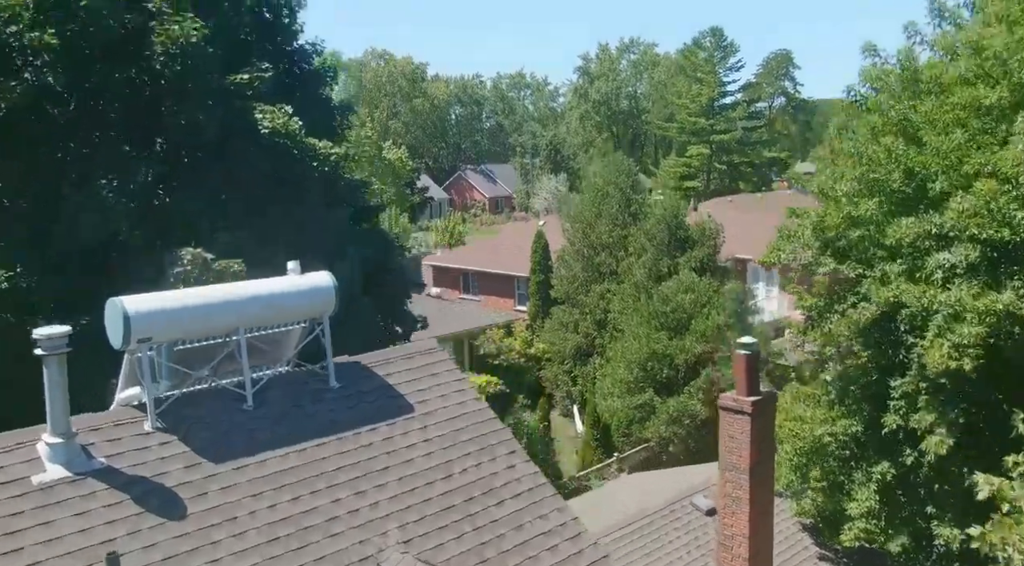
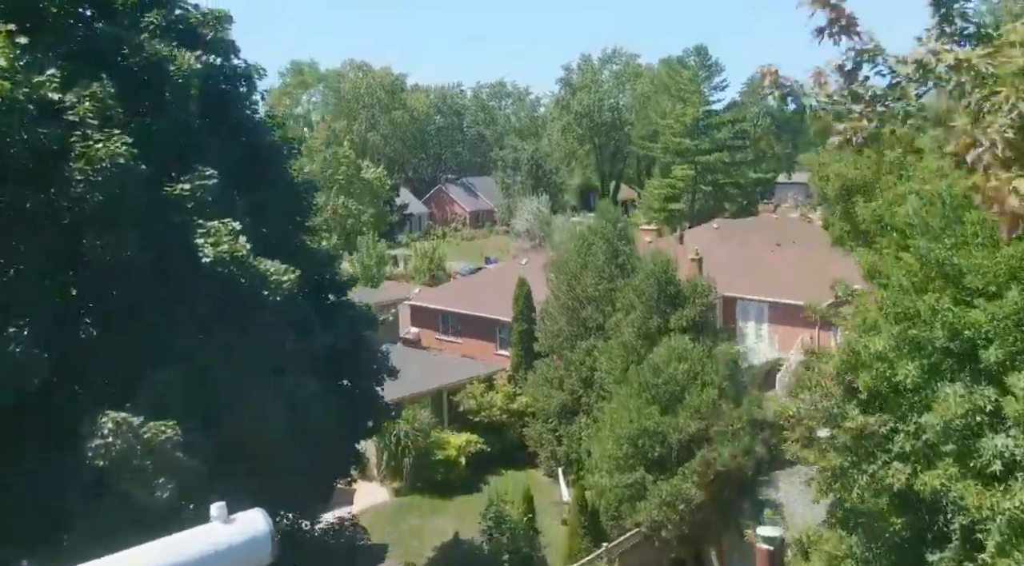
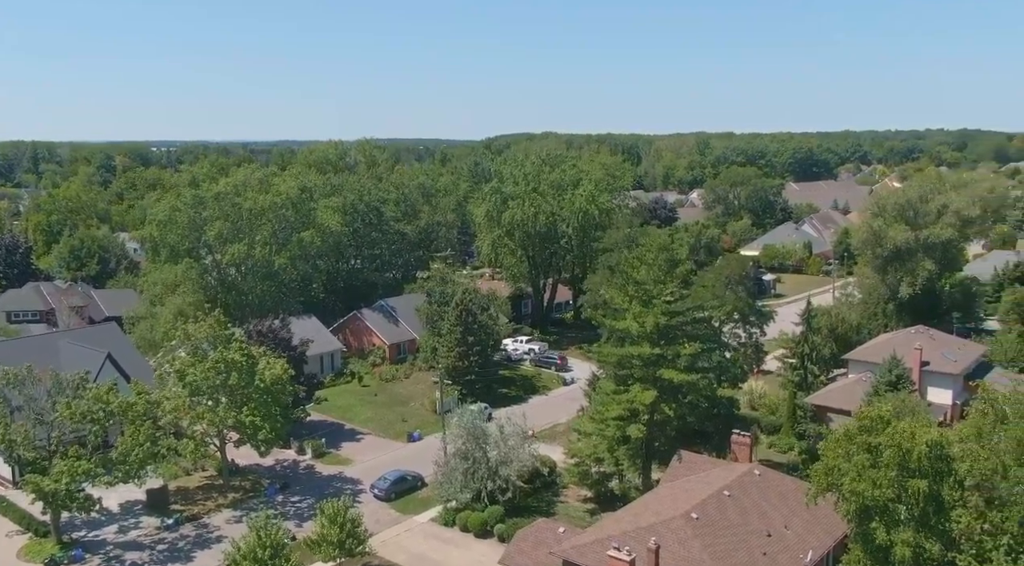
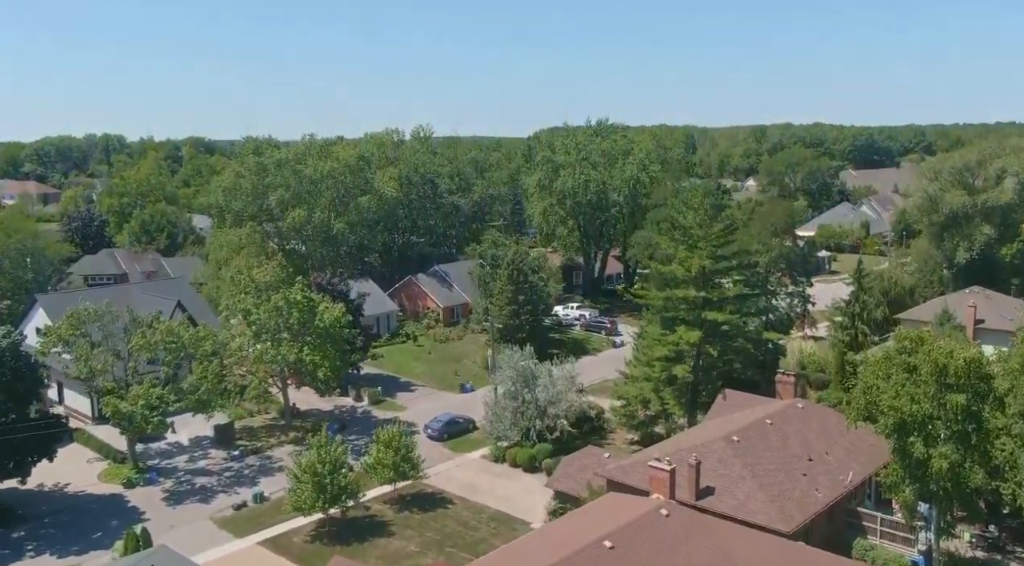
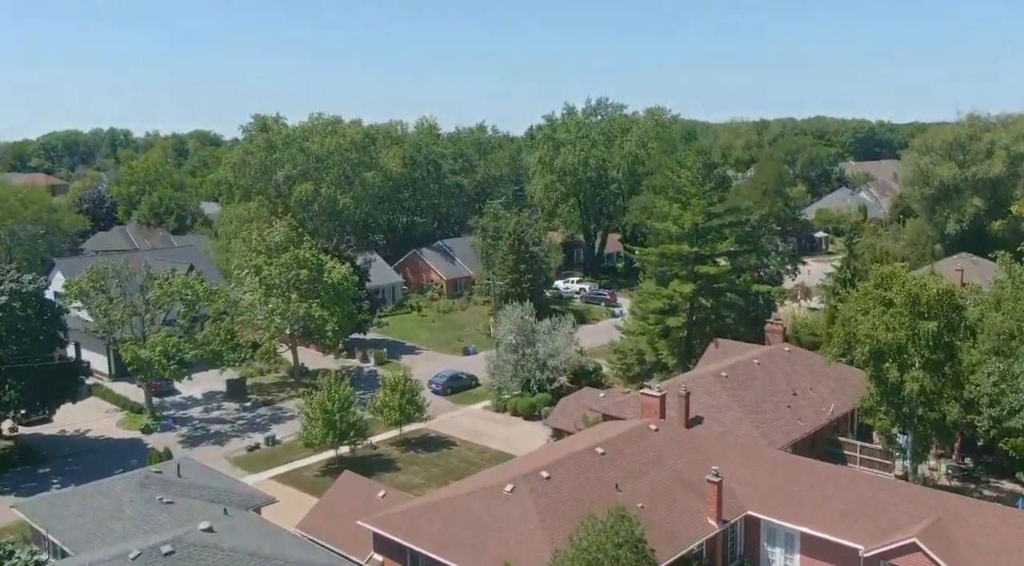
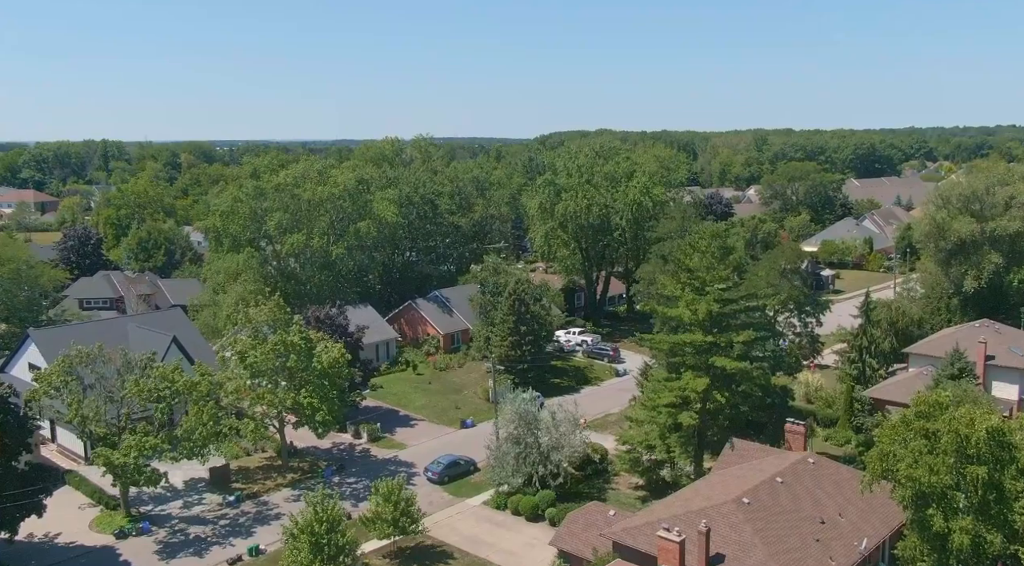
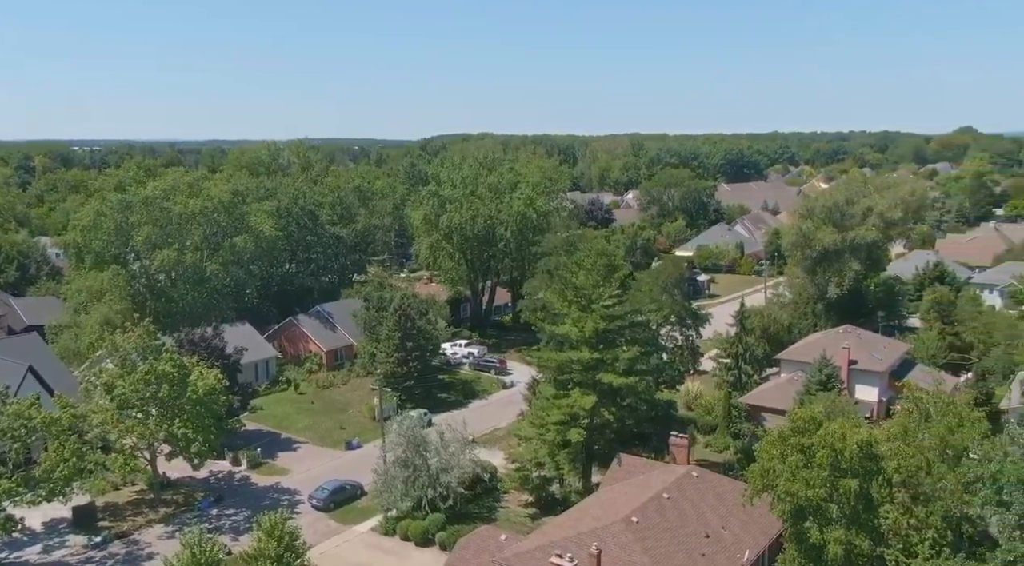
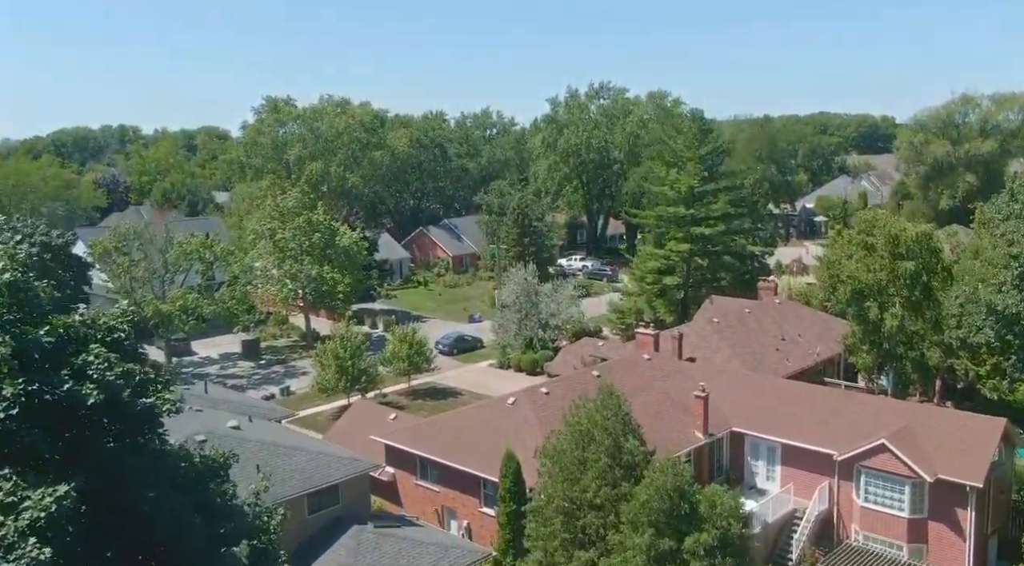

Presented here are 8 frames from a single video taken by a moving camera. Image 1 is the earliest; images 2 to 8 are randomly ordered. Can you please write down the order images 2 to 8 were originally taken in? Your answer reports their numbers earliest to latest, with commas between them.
2, 8, 5, 4, 6, 3, 7
